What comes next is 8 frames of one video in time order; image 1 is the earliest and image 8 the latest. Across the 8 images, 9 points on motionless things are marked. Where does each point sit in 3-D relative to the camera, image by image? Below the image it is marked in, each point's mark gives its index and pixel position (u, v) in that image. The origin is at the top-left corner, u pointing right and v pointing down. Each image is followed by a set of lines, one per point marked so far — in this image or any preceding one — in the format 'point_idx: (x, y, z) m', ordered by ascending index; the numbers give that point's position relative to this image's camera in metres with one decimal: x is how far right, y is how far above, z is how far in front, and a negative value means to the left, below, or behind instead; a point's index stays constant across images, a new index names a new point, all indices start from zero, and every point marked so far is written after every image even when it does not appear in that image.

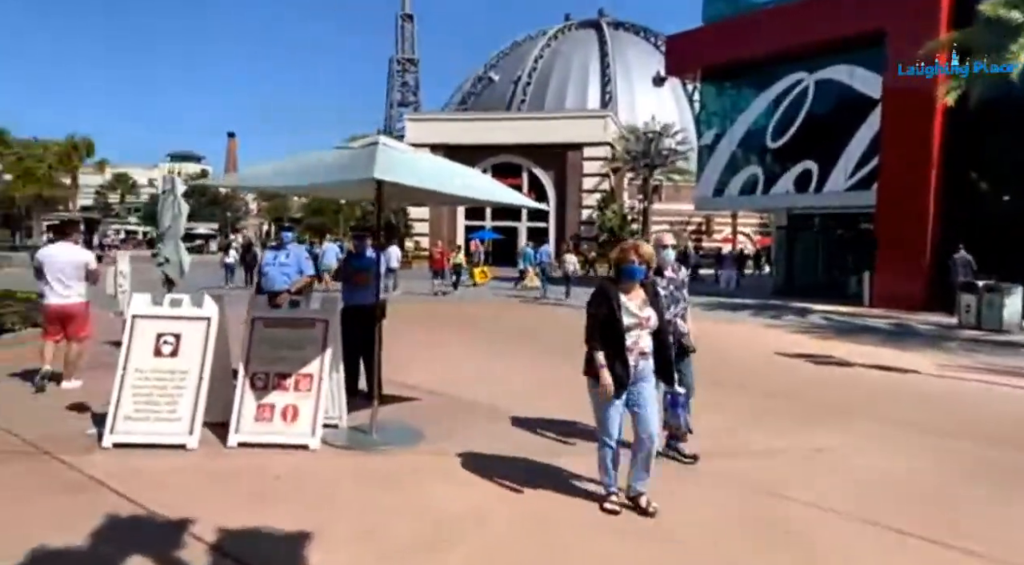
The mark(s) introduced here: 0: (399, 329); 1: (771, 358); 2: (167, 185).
0: (-2.2, -0.9, +14.2) m
1: (+3.8, -1.1, +11.3) m
2: (-4.0, +1.1, +8.9) m
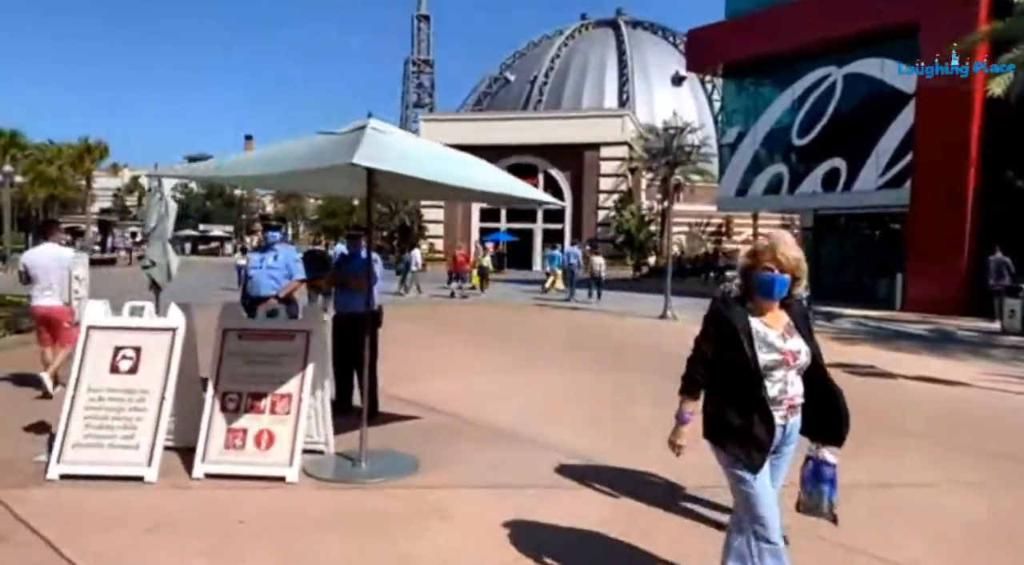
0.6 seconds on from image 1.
0: (-1.9, -1.0, +13.5) m
1: (+4.0, -1.2, +10.5) m
2: (-3.9, +1.1, +8.2) m
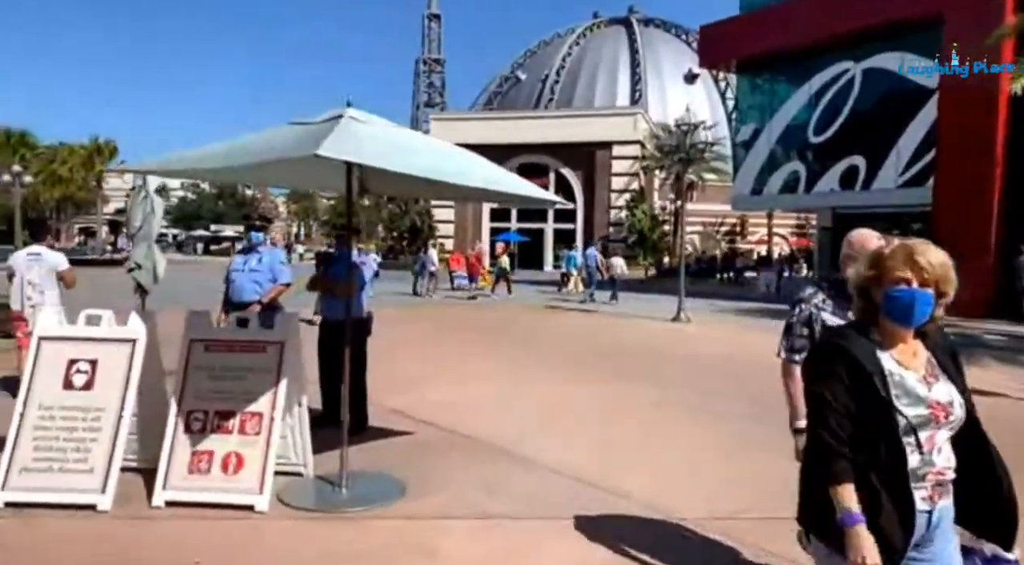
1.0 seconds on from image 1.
0: (-1.8, -1.0, +13.1) m
1: (+4.1, -1.2, +9.9) m
2: (-3.9, +1.1, +7.8) m
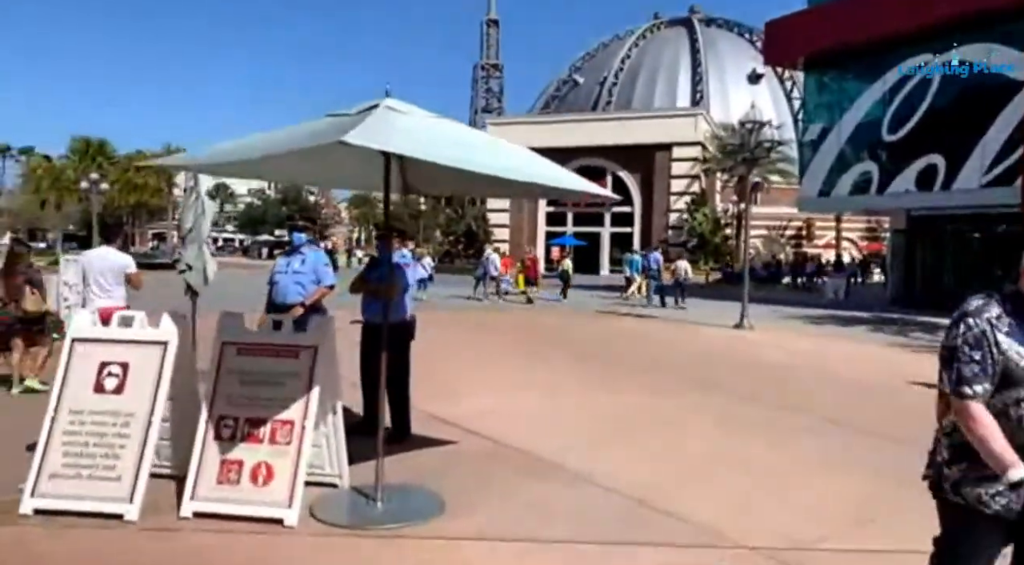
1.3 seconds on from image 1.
0: (-0.9, -1.1, +12.9) m
1: (+4.8, -1.3, +9.3) m
2: (-3.3, +1.0, +7.8) m
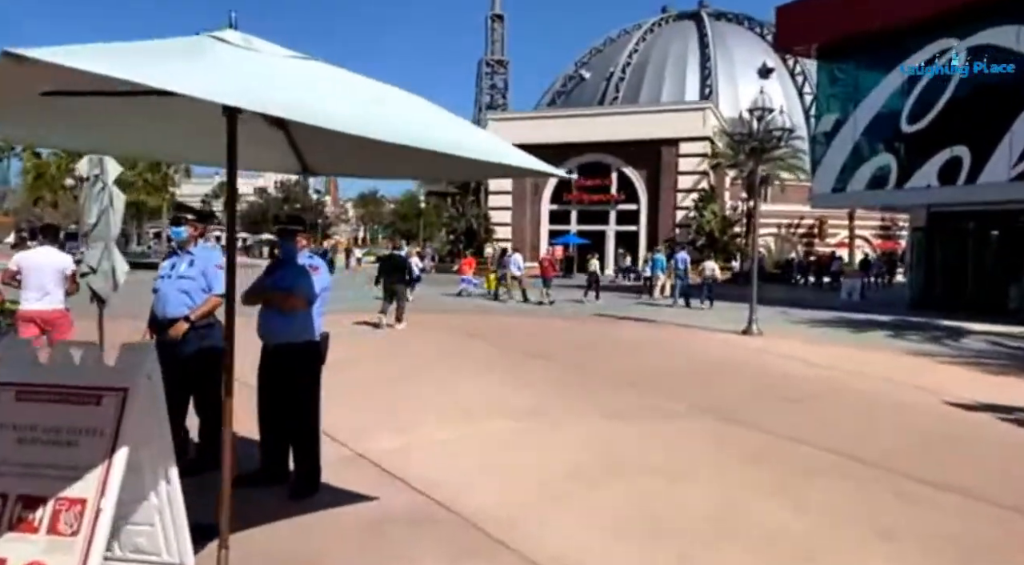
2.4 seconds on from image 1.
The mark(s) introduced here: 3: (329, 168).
0: (-1.1, -1.1, +11.7) m
1: (+4.5, -1.3, +8.0) m
2: (-3.7, +1.0, +6.6) m
3: (-0.9, +0.6, +3.9) m
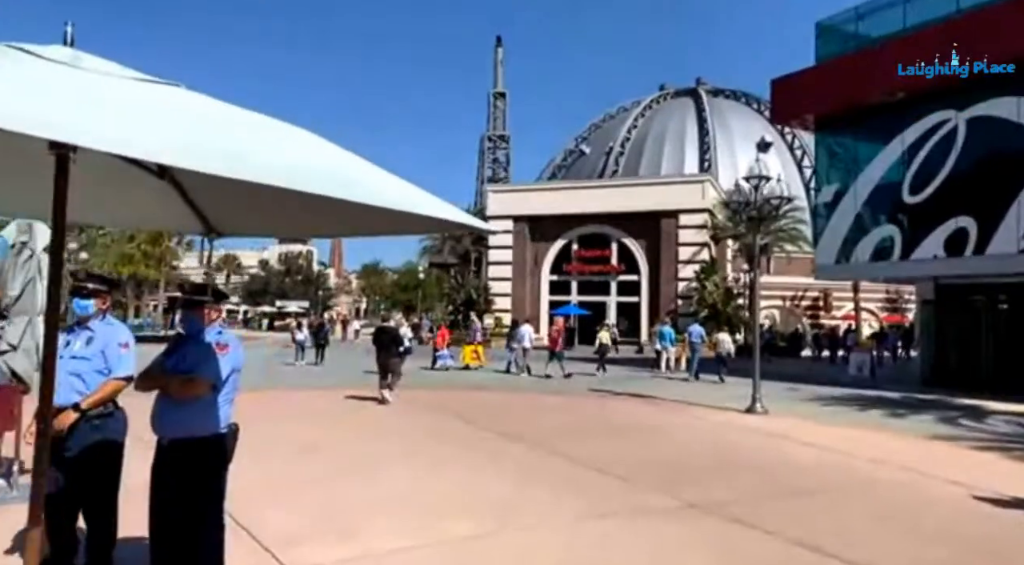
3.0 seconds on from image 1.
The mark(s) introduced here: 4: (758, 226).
0: (-1.3, -2.2, +10.9) m
1: (+4.2, -2.1, +7.1) m
2: (-3.9, +0.4, +6.0) m
3: (-1.2, +0.2, +3.3) m
4: (+5.0, +1.1, +15.4) m
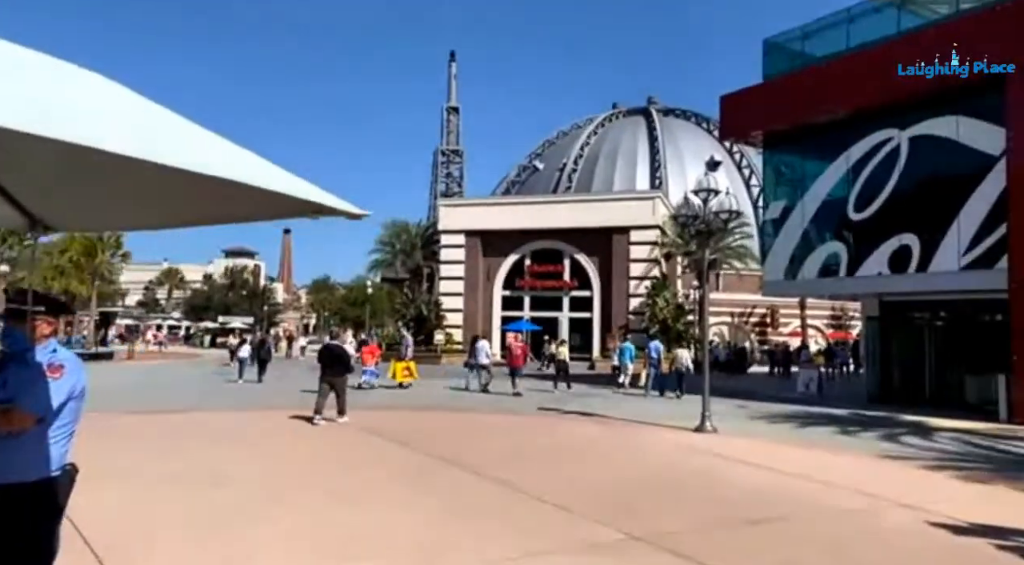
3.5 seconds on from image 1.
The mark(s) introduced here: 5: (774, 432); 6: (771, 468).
0: (-2.2, -2.4, +10.2) m
1: (+3.6, -2.2, +6.8) m
2: (-4.4, +0.3, +5.3) m
3: (-1.6, +0.2, +2.7) m
4: (+3.9, +0.8, +15.2) m
5: (+5.0, -2.8, +14.5) m
6: (+3.5, -2.5, +10.3) m
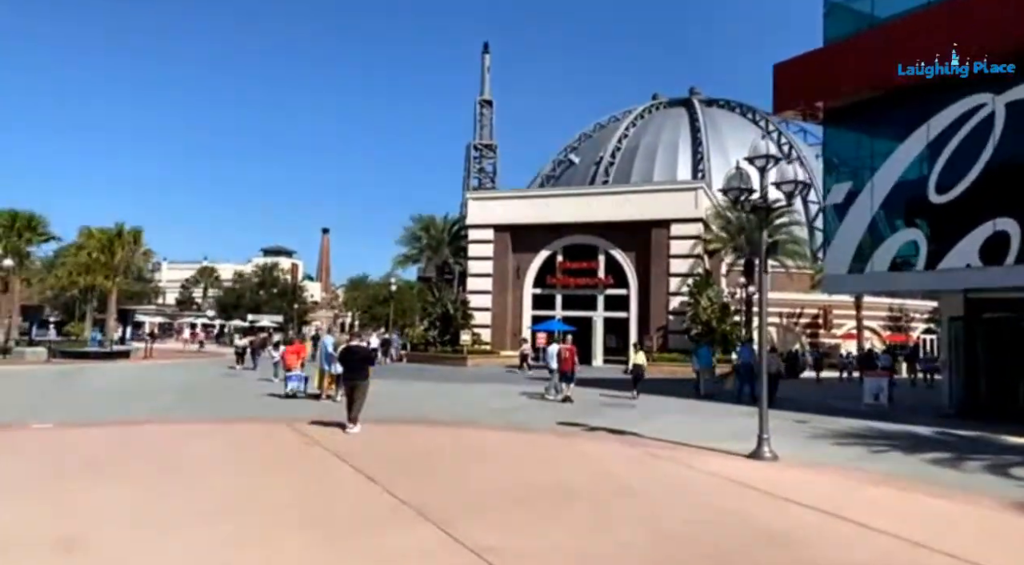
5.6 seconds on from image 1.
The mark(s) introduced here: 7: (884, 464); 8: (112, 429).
0: (-2.2, -2.2, +7.7) m
1: (+3.4, -2.0, +4.0) m
2: (-4.7, +0.5, +2.9) m
3: (-2.0, +0.4, +0.2) m
4: (+4.1, +1.0, +12.4) m
5: (+5.2, -2.7, +11.7) m
6: (+3.5, -2.3, +7.5) m
7: (+5.5, -2.7, +11.4) m
8: (-7.8, -2.9, +15.0) m
